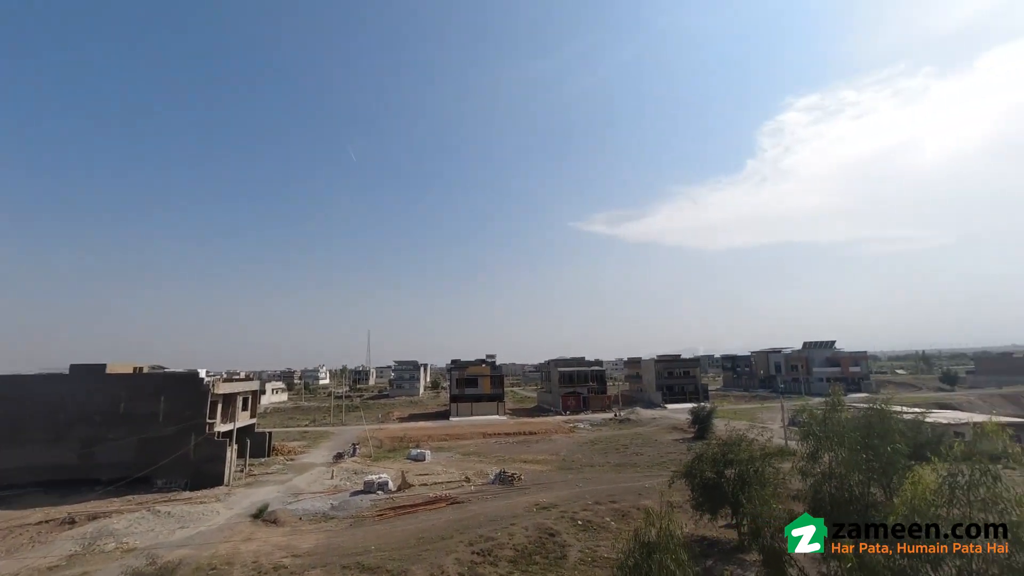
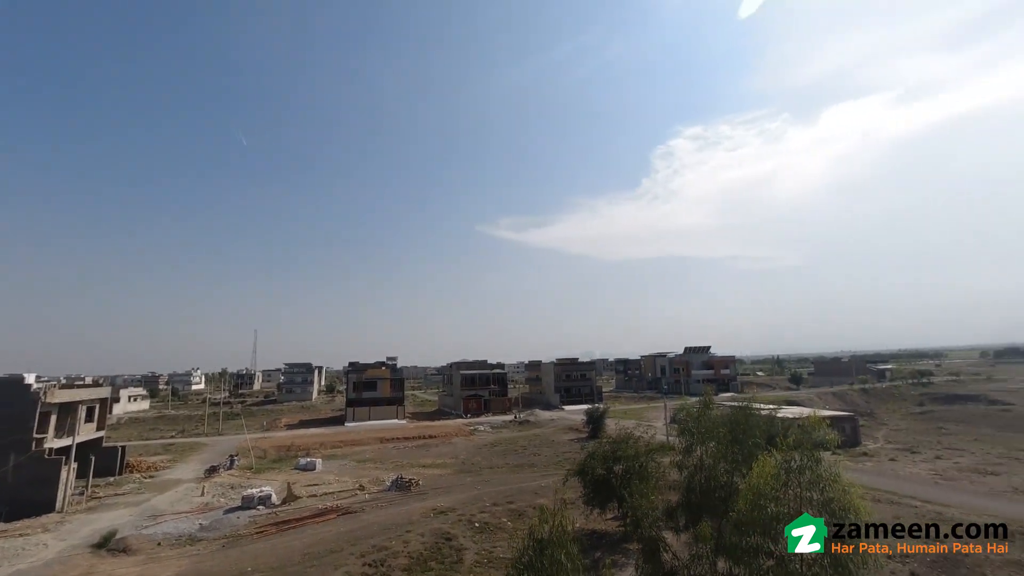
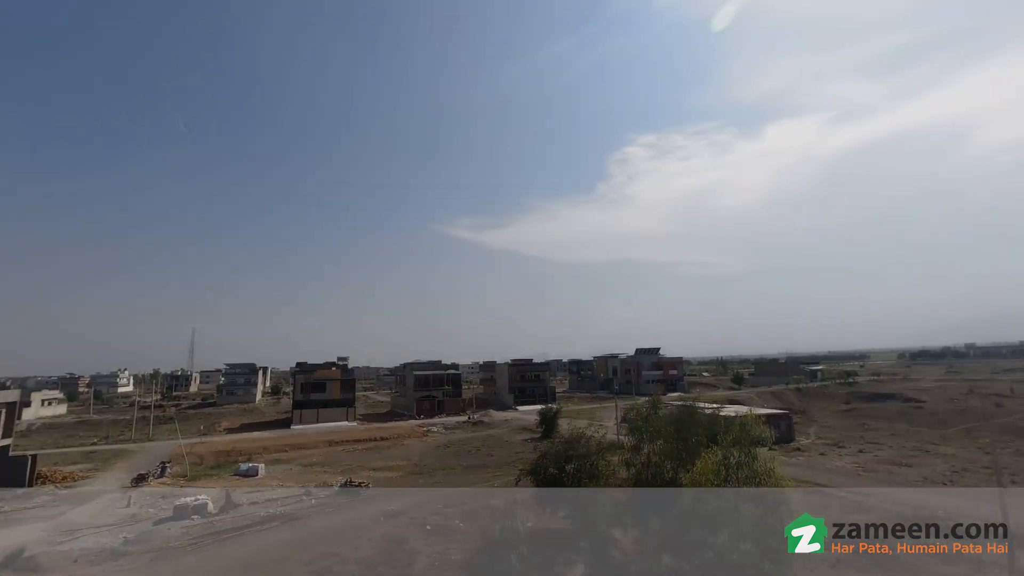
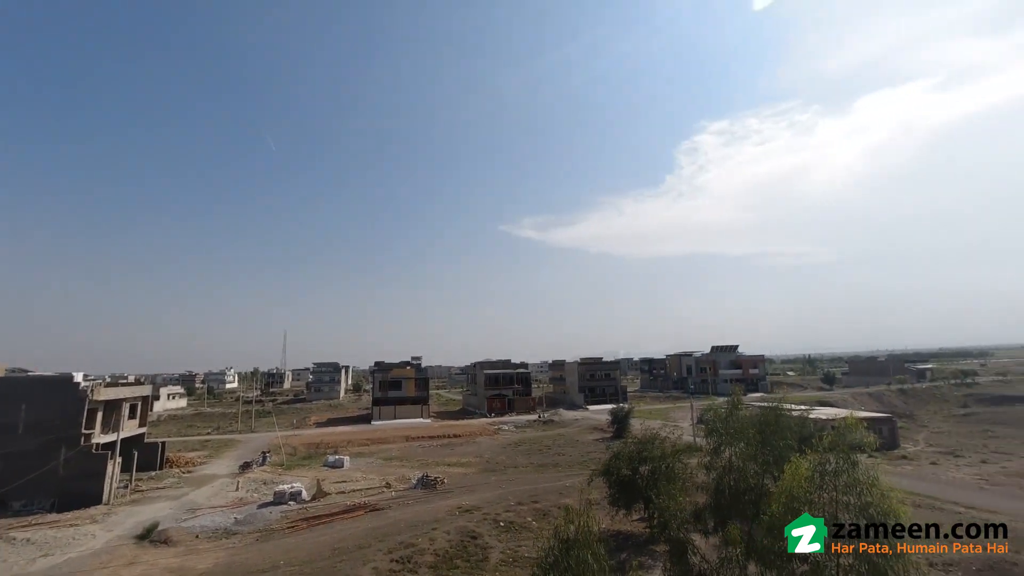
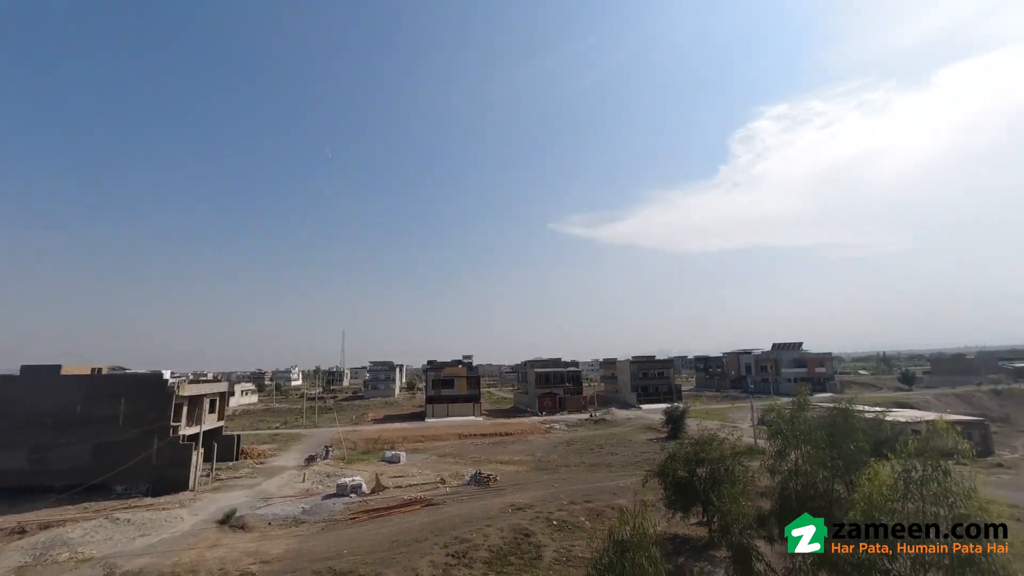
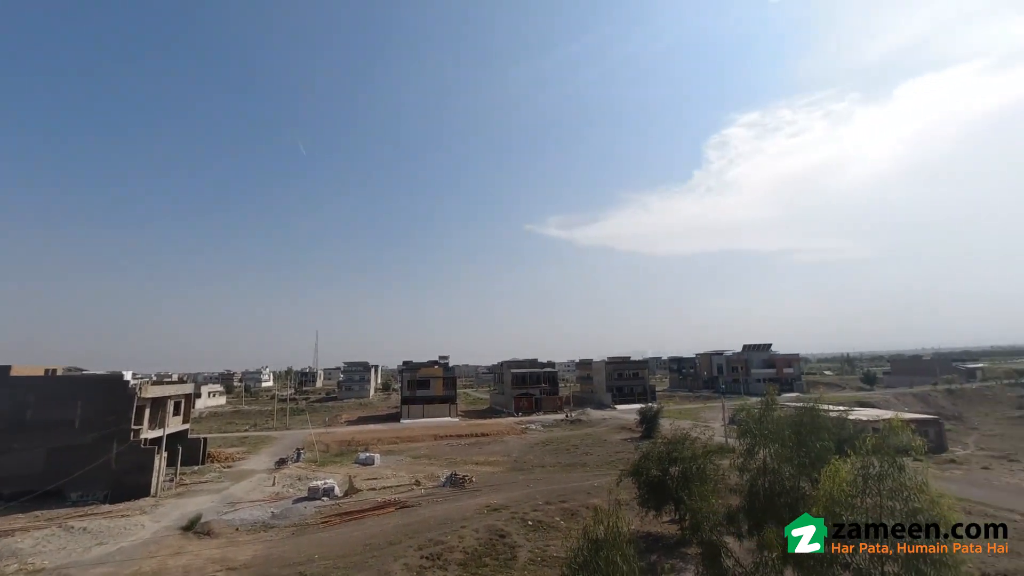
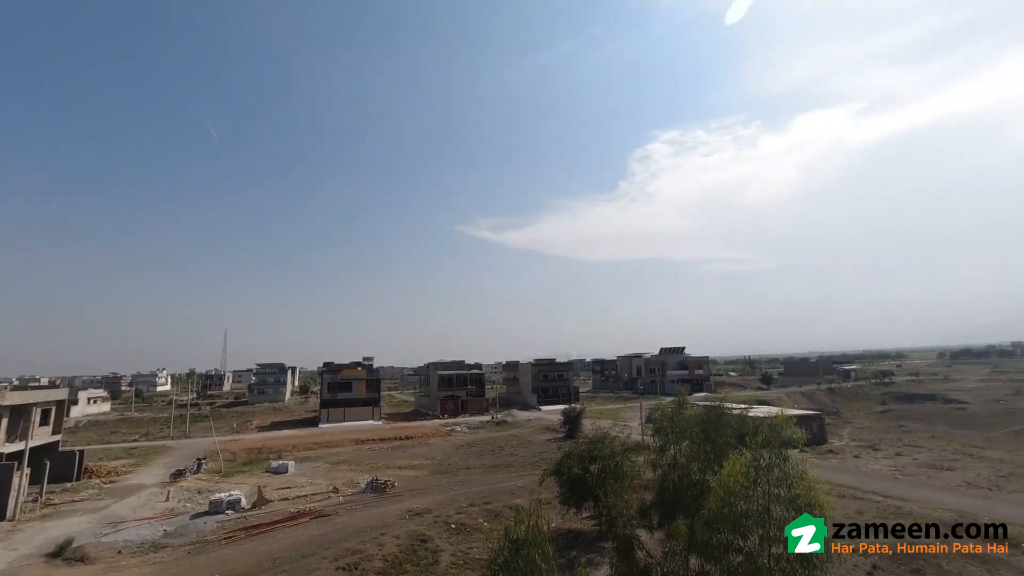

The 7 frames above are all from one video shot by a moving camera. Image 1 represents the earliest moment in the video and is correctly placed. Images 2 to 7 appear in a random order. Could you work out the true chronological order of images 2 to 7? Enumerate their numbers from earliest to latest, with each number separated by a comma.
5, 6, 4, 2, 7, 3
